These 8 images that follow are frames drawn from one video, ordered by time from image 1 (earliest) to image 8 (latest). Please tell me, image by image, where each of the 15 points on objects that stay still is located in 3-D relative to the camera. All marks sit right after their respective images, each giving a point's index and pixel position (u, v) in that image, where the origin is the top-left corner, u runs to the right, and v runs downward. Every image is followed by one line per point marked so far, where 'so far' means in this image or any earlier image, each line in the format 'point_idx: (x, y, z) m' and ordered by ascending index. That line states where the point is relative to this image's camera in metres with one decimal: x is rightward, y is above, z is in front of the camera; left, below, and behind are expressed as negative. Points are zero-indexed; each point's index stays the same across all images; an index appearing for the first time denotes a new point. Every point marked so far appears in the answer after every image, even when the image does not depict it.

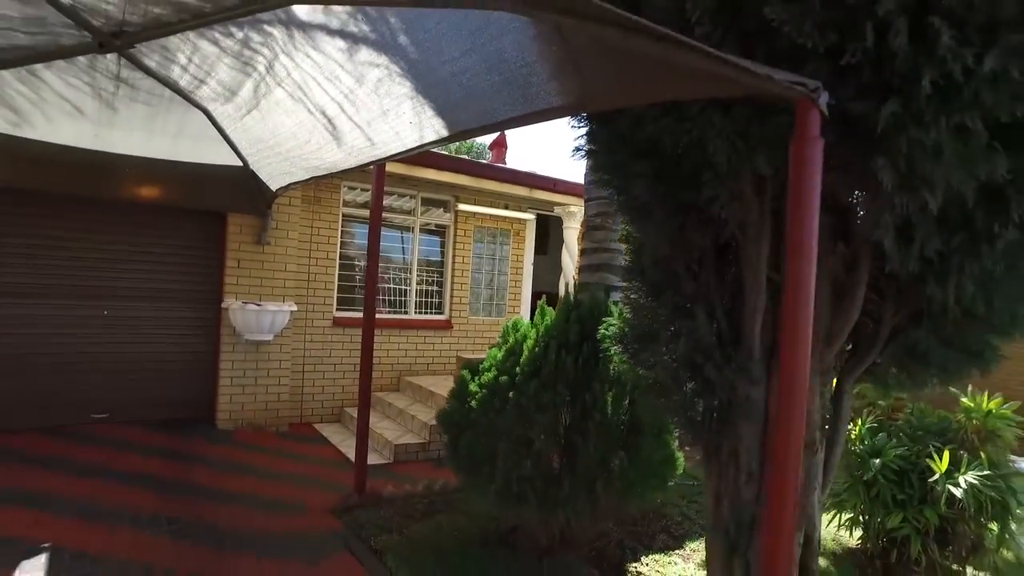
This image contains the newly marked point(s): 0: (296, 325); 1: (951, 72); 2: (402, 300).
0: (-2.3, -0.4, +7.2) m
1: (+1.1, +0.5, +1.6) m
2: (-1.4, -0.1, +8.3) m
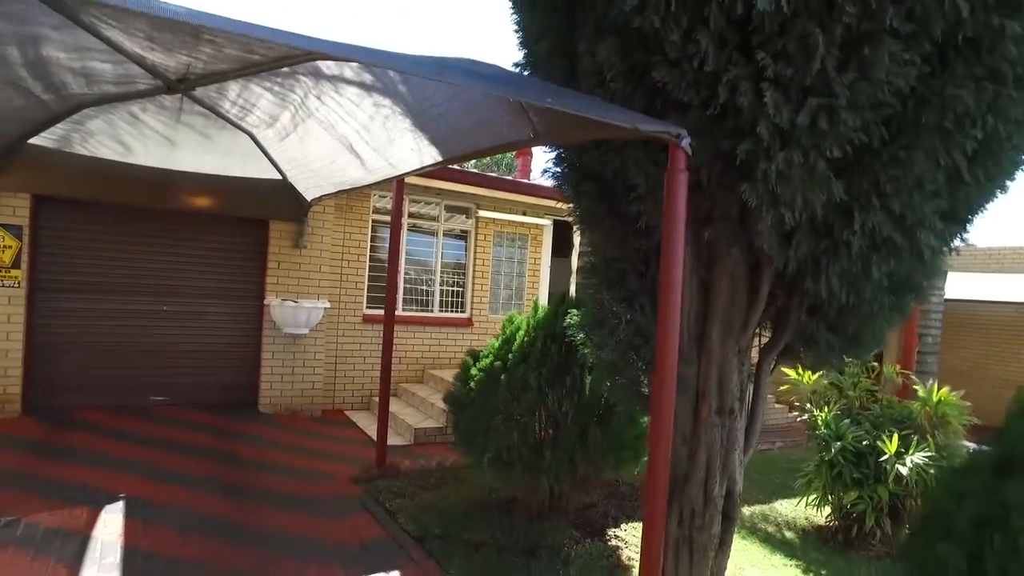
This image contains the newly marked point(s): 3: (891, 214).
0: (-2.2, -0.4, +8.0) m
1: (+0.9, +0.6, +2.2) m
2: (-1.2, -0.2, +9.1) m
3: (+1.5, +0.3, +2.5) m
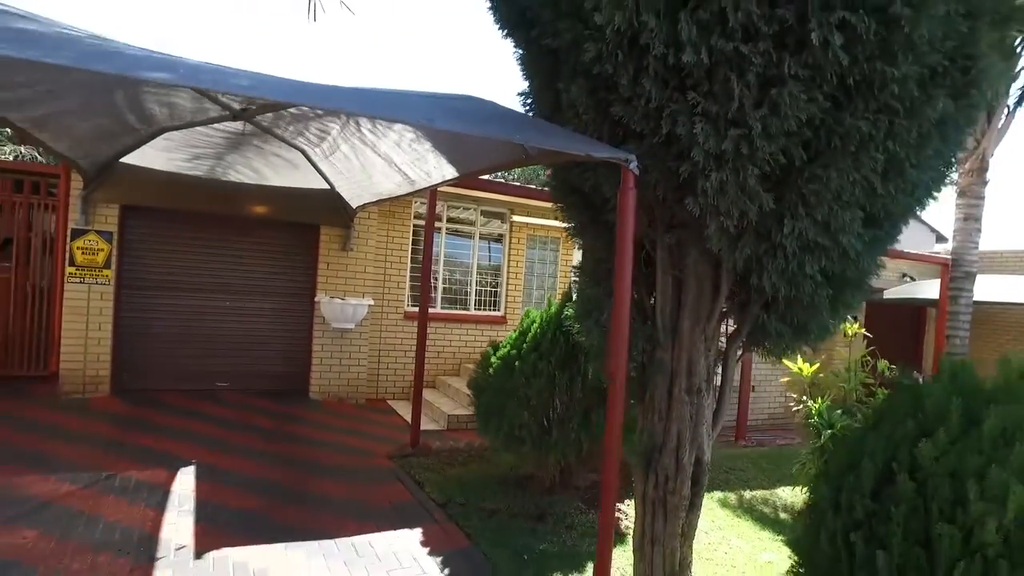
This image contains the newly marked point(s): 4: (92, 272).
0: (-1.8, -0.4, +8.7) m
1: (+0.8, +0.6, +2.8) m
2: (-0.7, -0.1, +9.8) m
3: (+1.4, +0.3, +3.1) m
4: (-4.8, +0.2, +7.5) m
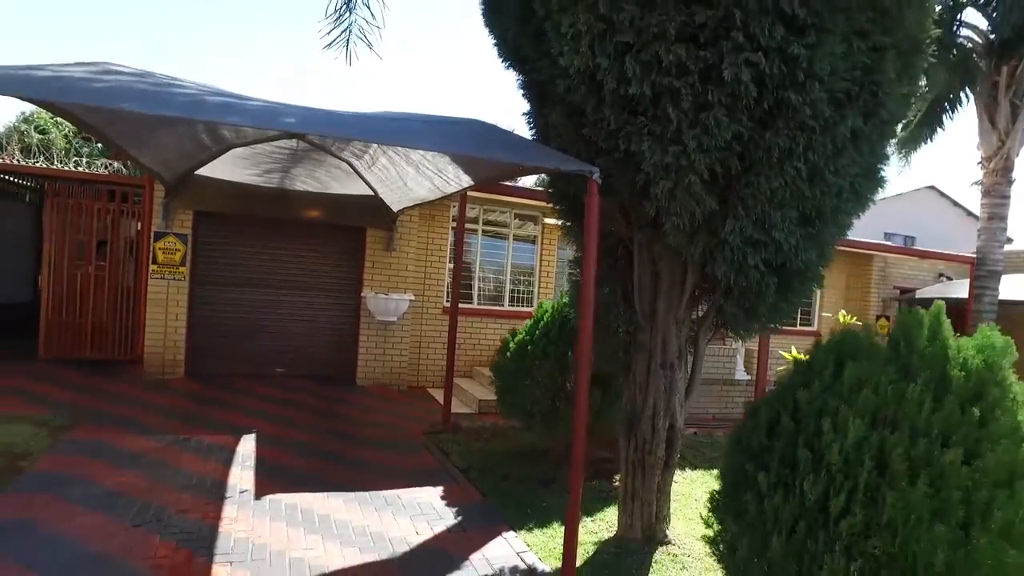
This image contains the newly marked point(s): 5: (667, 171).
0: (-1.4, -0.4, +9.6) m
1: (+0.7, +0.7, +3.4) m
2: (-0.2, -0.1, +10.5) m
3: (+1.4, +0.4, +3.7) m
4: (-4.5, +0.2, +8.6) m
5: (+0.8, +0.6, +3.5) m
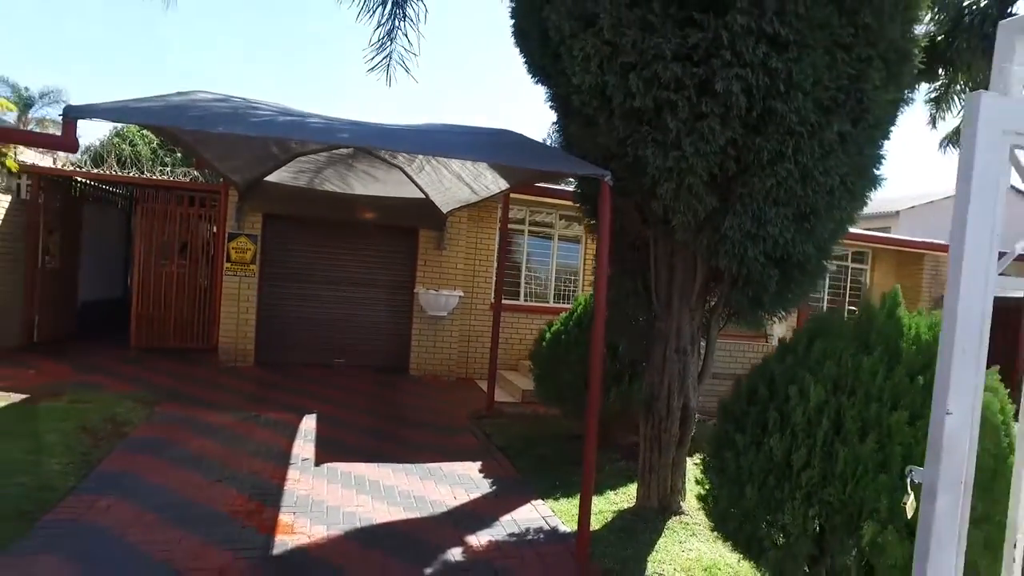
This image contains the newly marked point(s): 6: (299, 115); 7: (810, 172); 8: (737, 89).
0: (-0.8, -0.3, +10.2) m
1: (+0.9, +0.7, +3.9) m
2: (+0.5, -0.1, +11.1) m
3: (+1.5, +0.4, +4.1) m
4: (-3.9, +0.3, +9.5) m
5: (+0.9, +0.7, +3.9) m
6: (-1.4, +1.2, +4.5) m
7: (+1.8, +0.7, +3.9) m
8: (+1.2, +1.1, +3.6) m
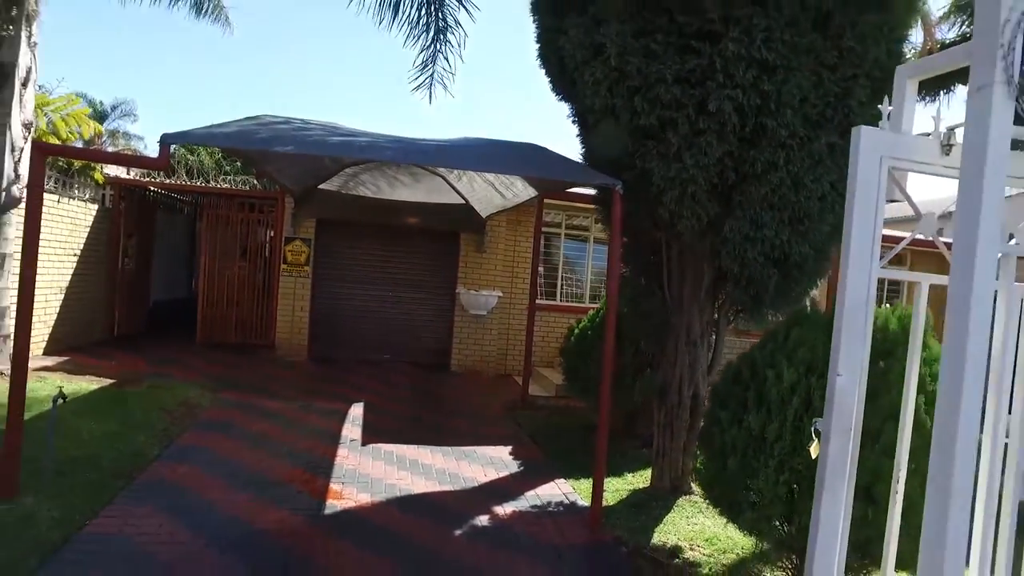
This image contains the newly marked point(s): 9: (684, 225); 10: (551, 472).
0: (-0.2, -0.3, +10.8) m
1: (+1.0, +0.7, +4.3) m
2: (+1.2, -0.1, +11.5) m
3: (+1.6, +0.5, +4.5) m
4: (-3.4, +0.3, +10.3) m
5: (+1.1, +0.7, +4.4) m
6: (-1.3, +1.2, +5.1) m
7: (+1.9, +0.7, +4.3) m
8: (+1.3, +1.1, +4.0) m
9: (+1.2, +0.4, +4.5) m
10: (+0.4, -1.7, +5.9) m
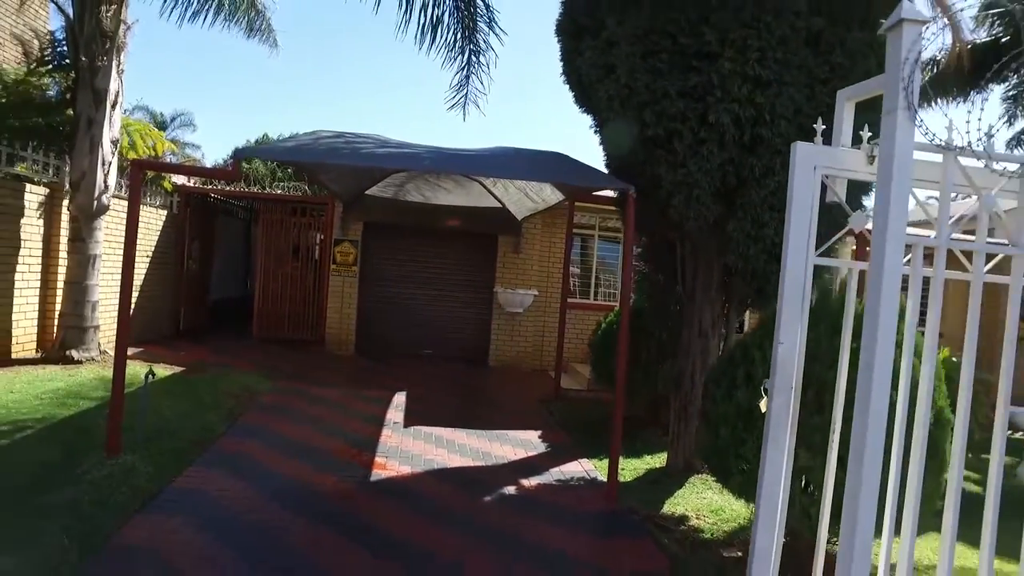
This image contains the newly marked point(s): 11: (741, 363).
0: (+0.4, -0.3, +11.3) m
1: (+1.2, +0.8, +4.8) m
2: (+1.8, -0.1, +12.0) m
3: (+1.8, +0.5, +4.9) m
4: (-2.8, +0.3, +11.0) m
5: (+1.2, +0.7, +4.8) m
6: (-1.0, +1.2, +5.7) m
7: (+2.1, +0.8, +4.7) m
8: (+1.5, +1.2, +4.5) m
9: (+1.4, +0.5, +5.0) m
10: (+0.6, -1.6, +6.4) m
11: (+1.4, -0.5, +4.0) m
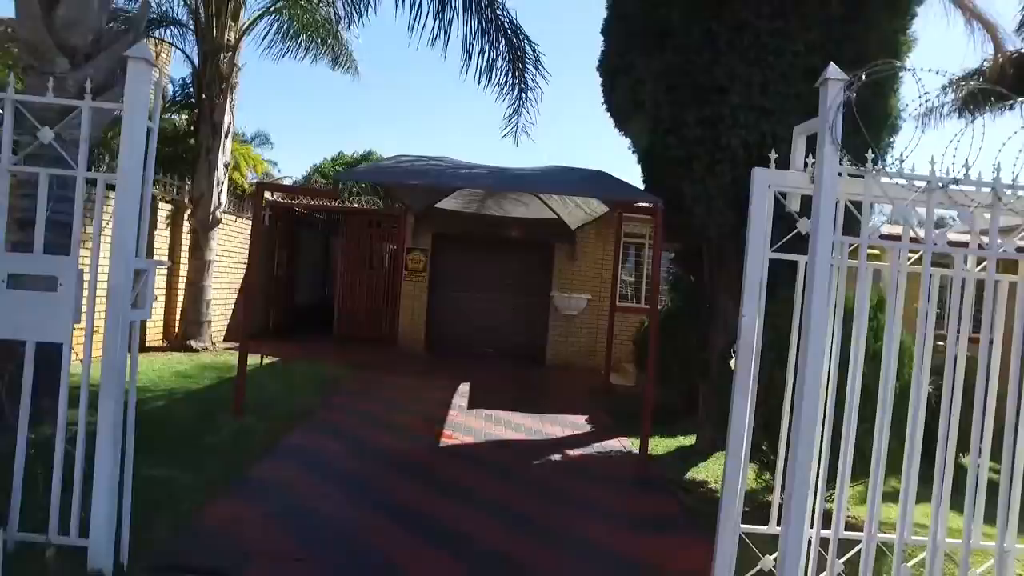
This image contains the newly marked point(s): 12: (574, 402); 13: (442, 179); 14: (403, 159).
0: (+1.4, -0.4, +12.2) m
1: (+1.5, +0.8, +5.7) m
2: (+2.9, -0.2, +12.7) m
3: (+2.2, +0.5, +5.7) m
4: (-1.8, +0.3, +12.2) m
5: (+1.6, +0.8, +5.7) m
6: (-0.6, +1.3, +6.8) m
7: (+2.4, +0.8, +5.5) m
8: (+1.9, +1.2, +5.3) m
9: (+1.8, +0.5, +5.8) m
10: (+1.2, -1.6, +7.2) m
11: (+1.7, -0.4, +4.8) m
12: (+0.8, -1.6, +8.9) m
13: (-0.7, +1.0, +6.2) m
14: (-1.2, +1.4, +6.9) m
